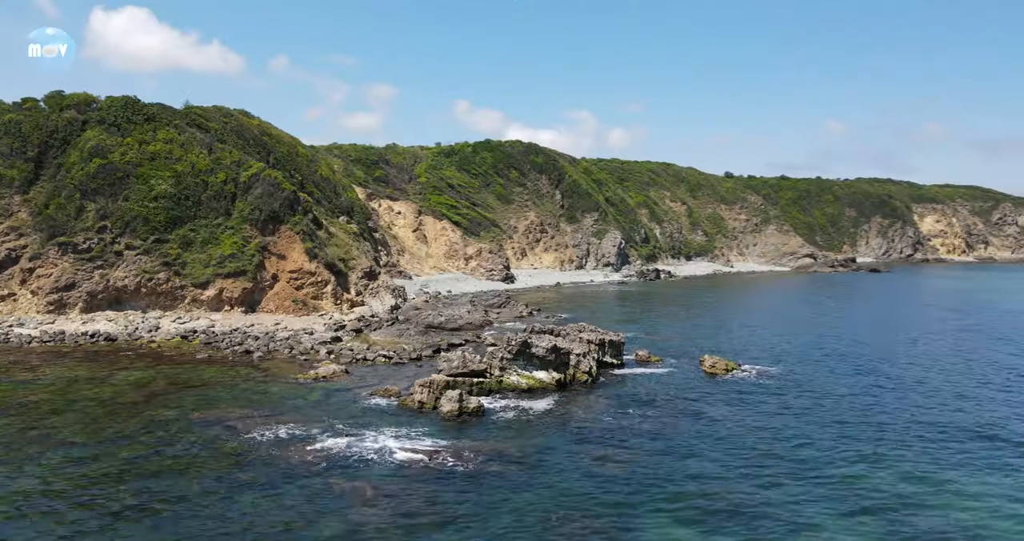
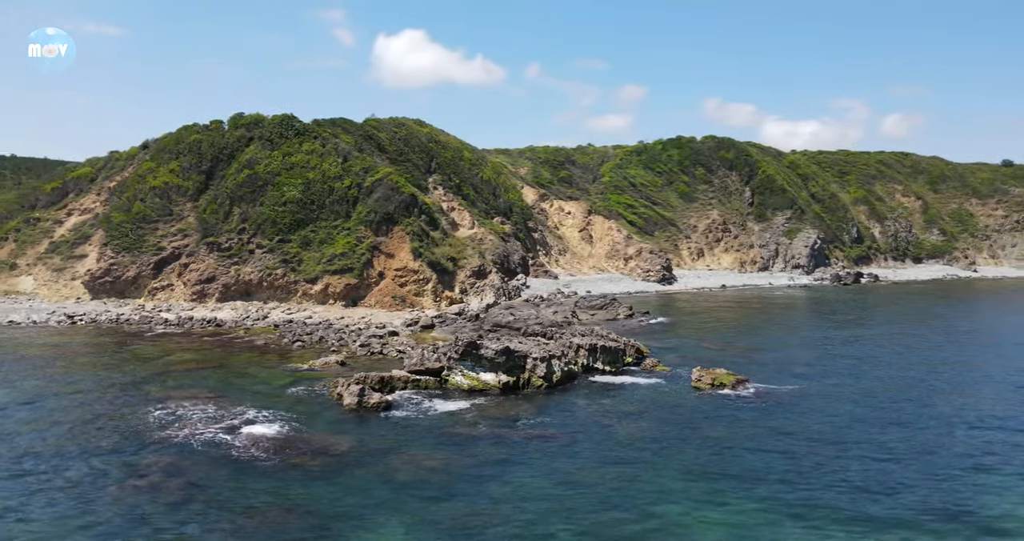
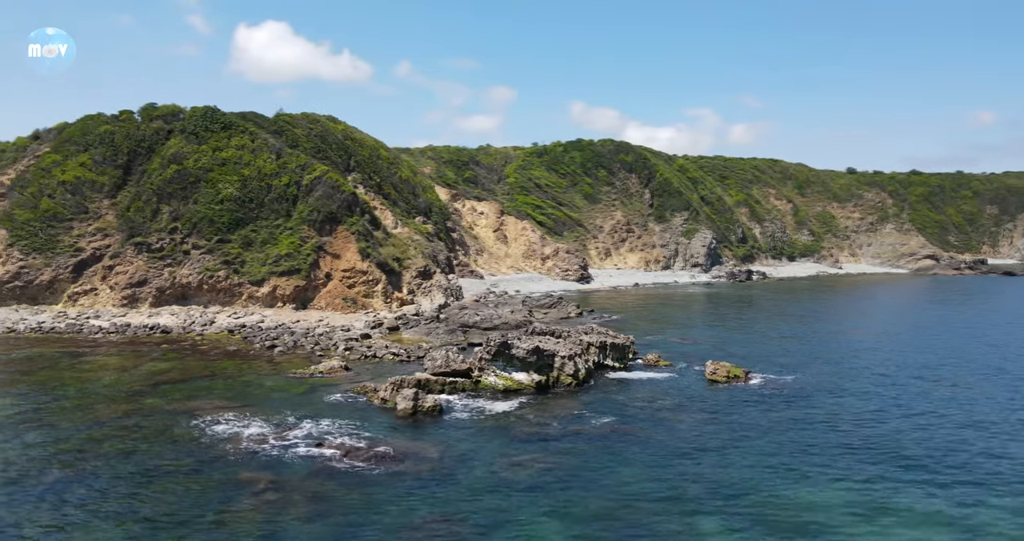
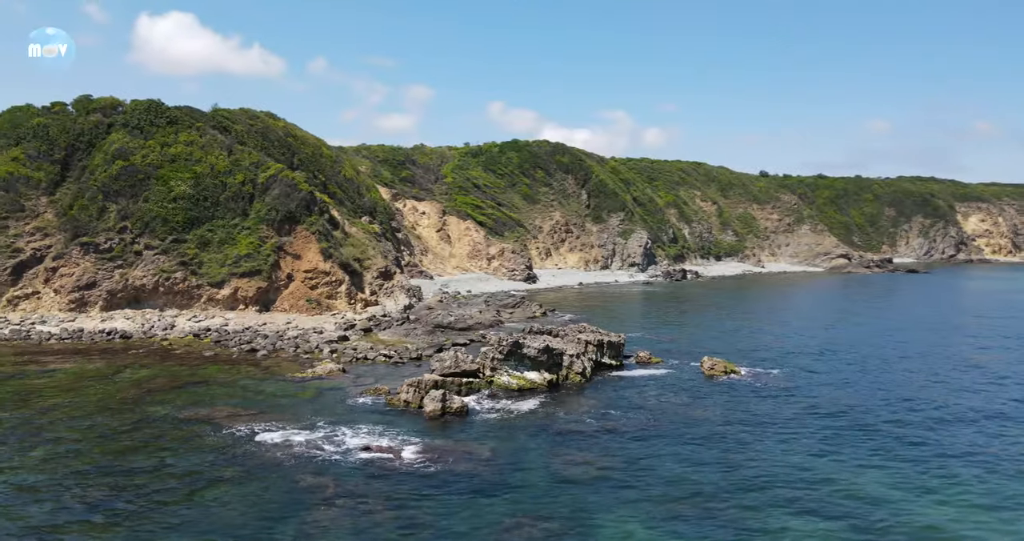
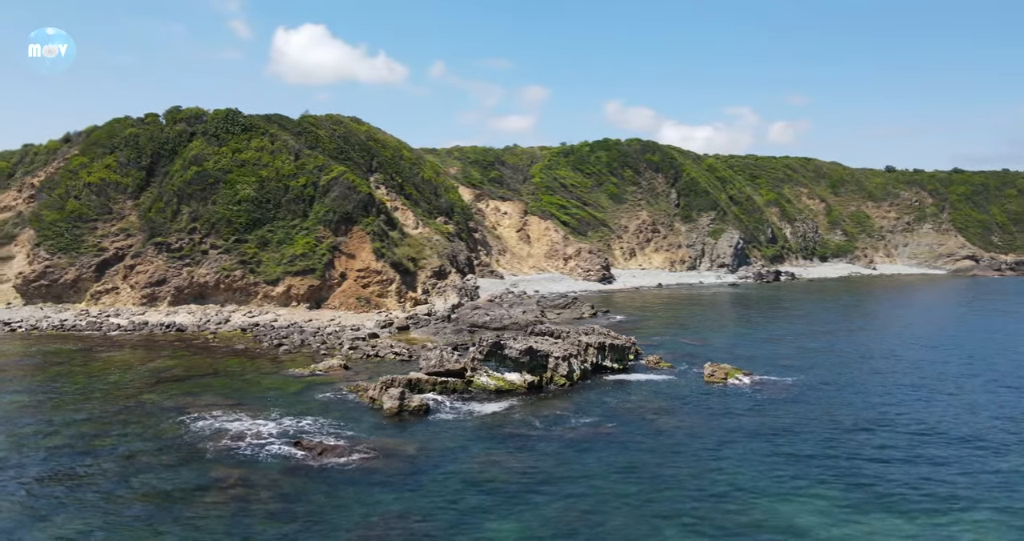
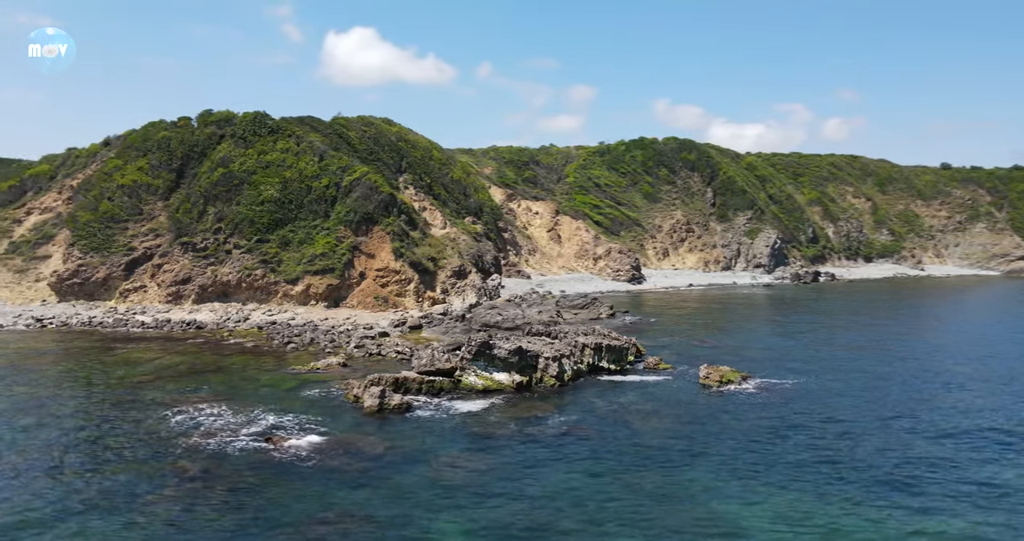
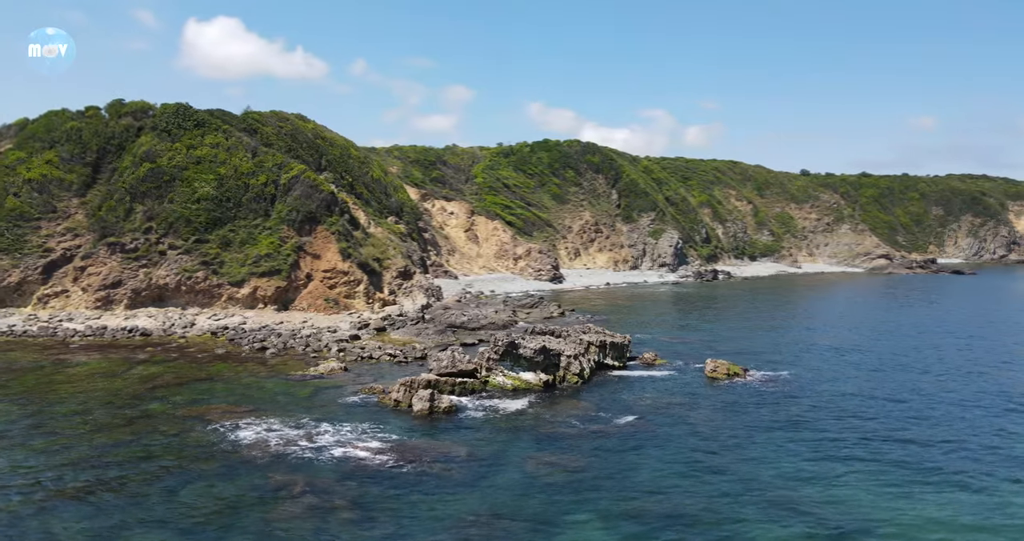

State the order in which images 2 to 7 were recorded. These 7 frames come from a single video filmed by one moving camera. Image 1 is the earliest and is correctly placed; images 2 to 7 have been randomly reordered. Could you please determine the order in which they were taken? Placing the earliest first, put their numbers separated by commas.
4, 7, 3, 5, 6, 2
